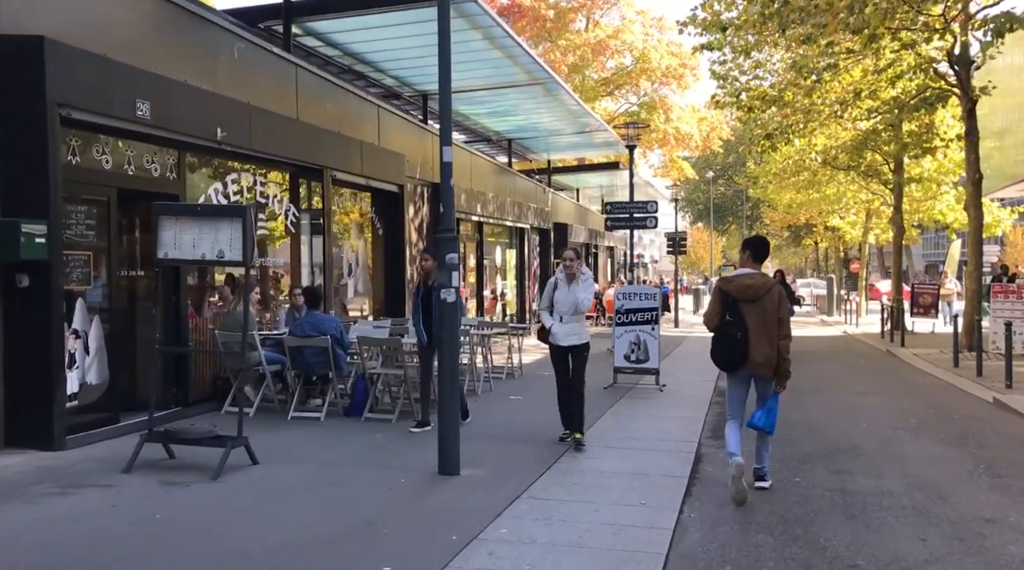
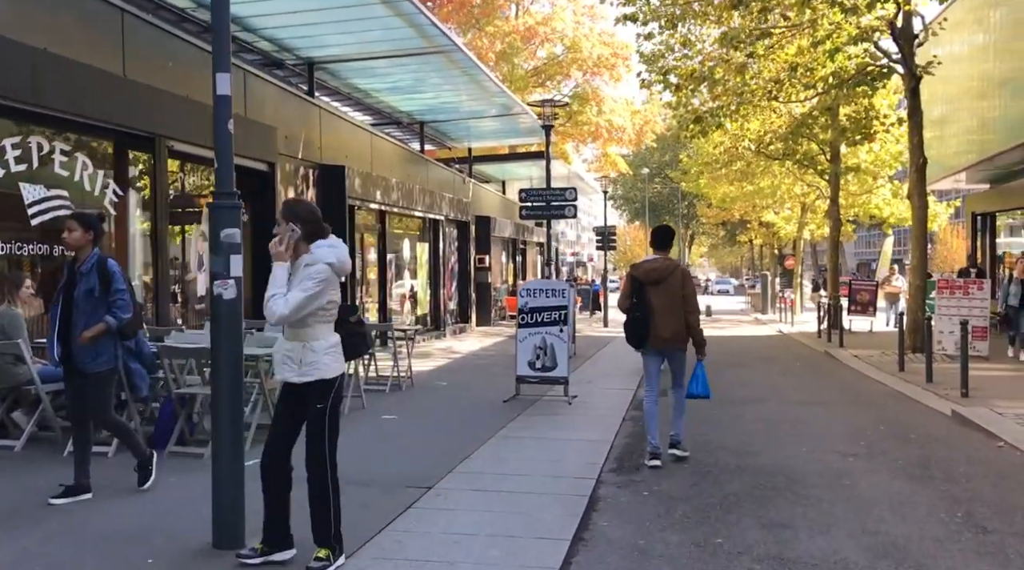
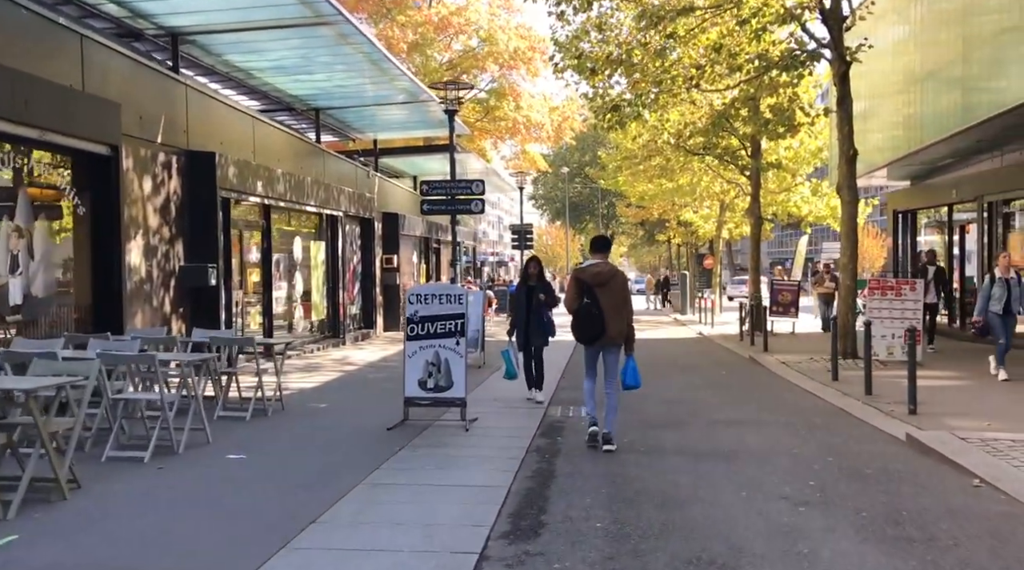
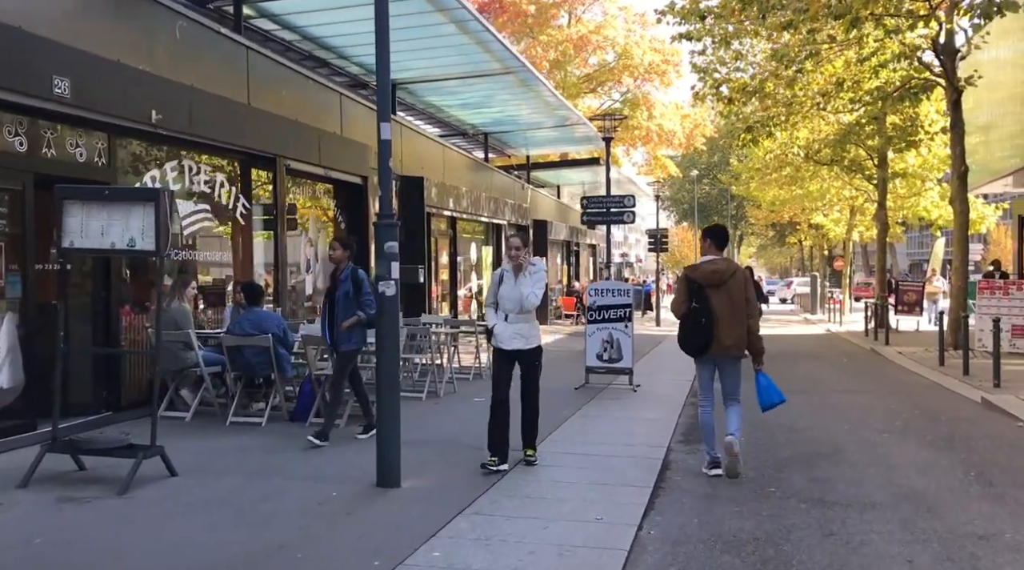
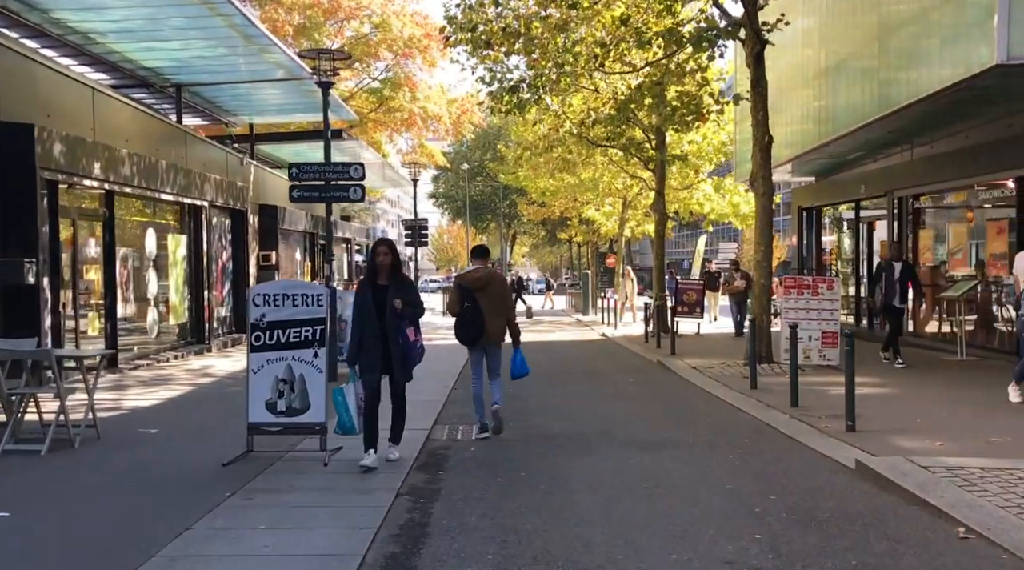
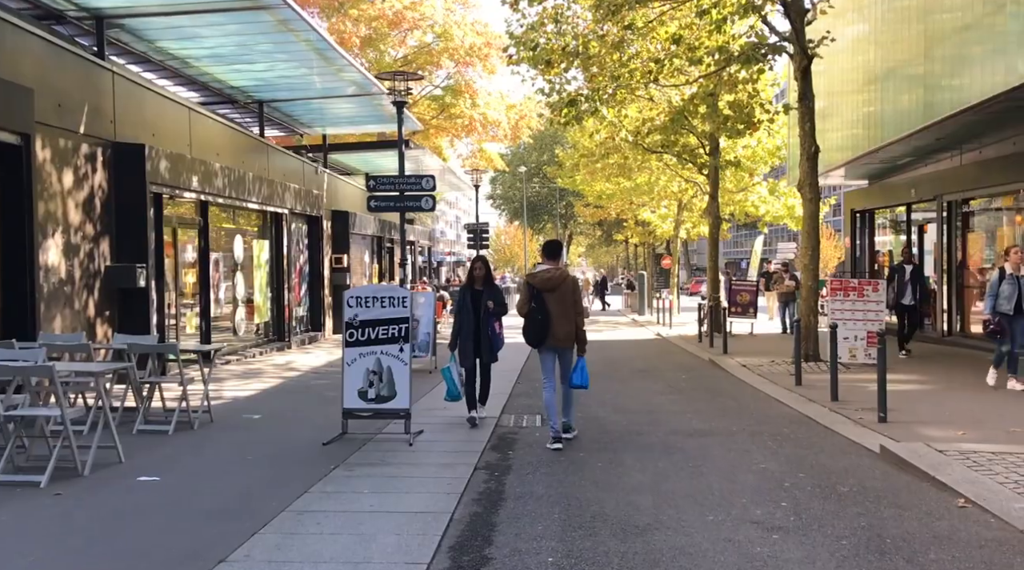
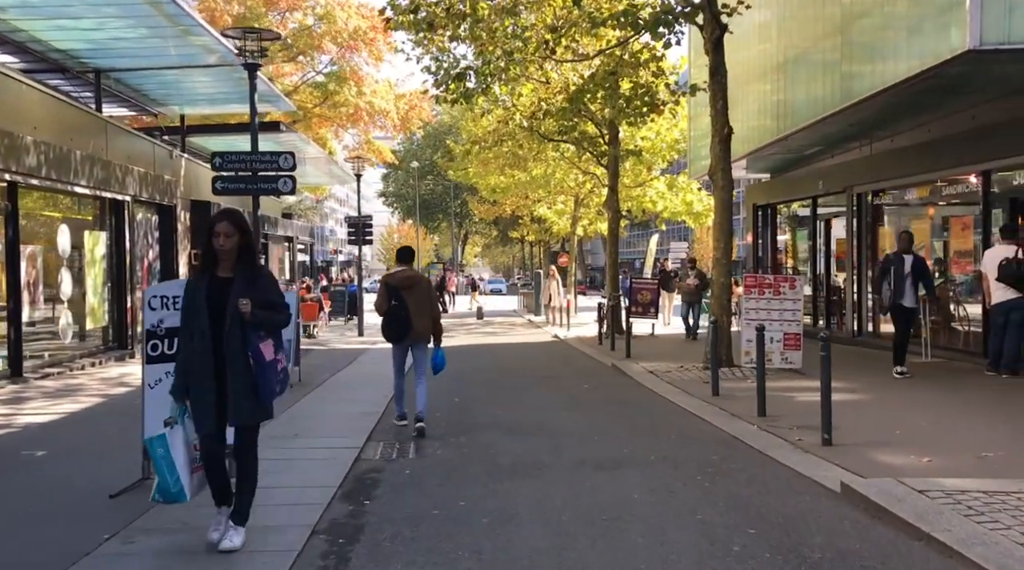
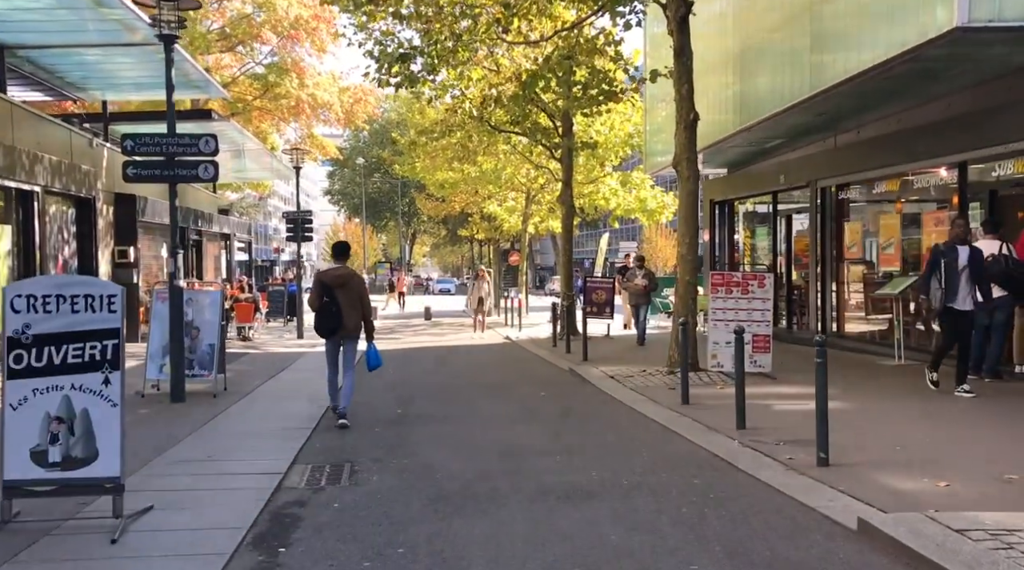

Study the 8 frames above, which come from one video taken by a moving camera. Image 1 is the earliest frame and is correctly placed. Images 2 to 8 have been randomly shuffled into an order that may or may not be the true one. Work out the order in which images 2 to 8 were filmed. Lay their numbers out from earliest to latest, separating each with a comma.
4, 2, 3, 6, 5, 7, 8
